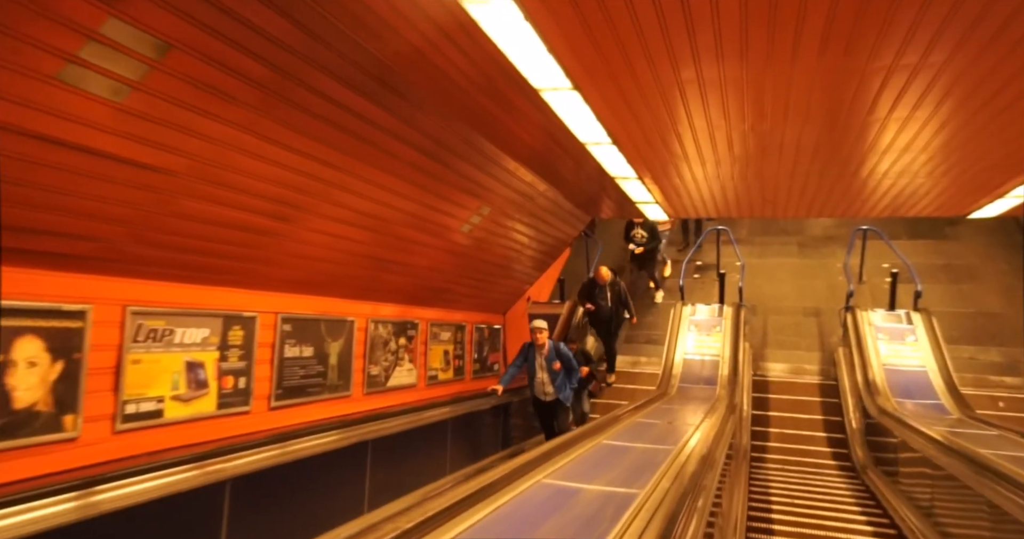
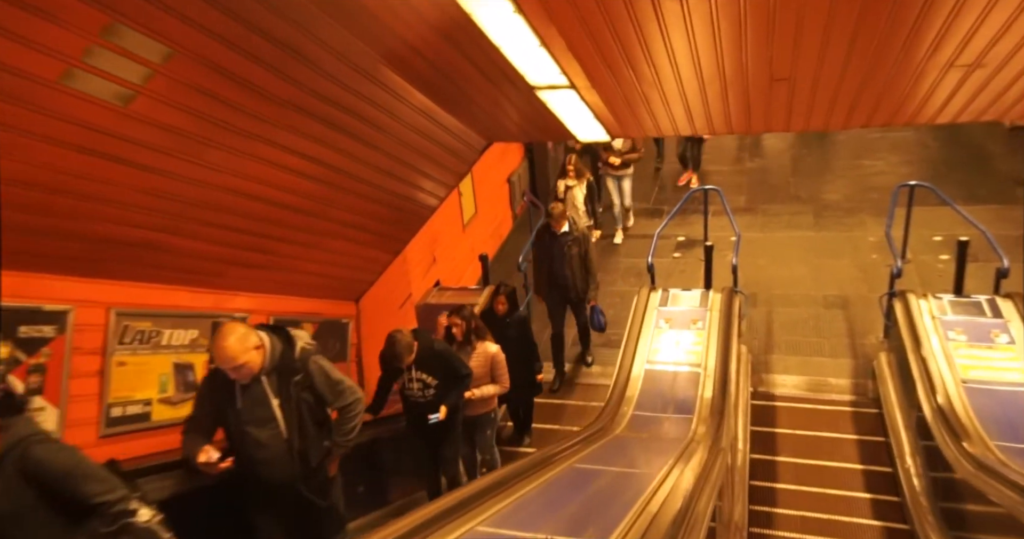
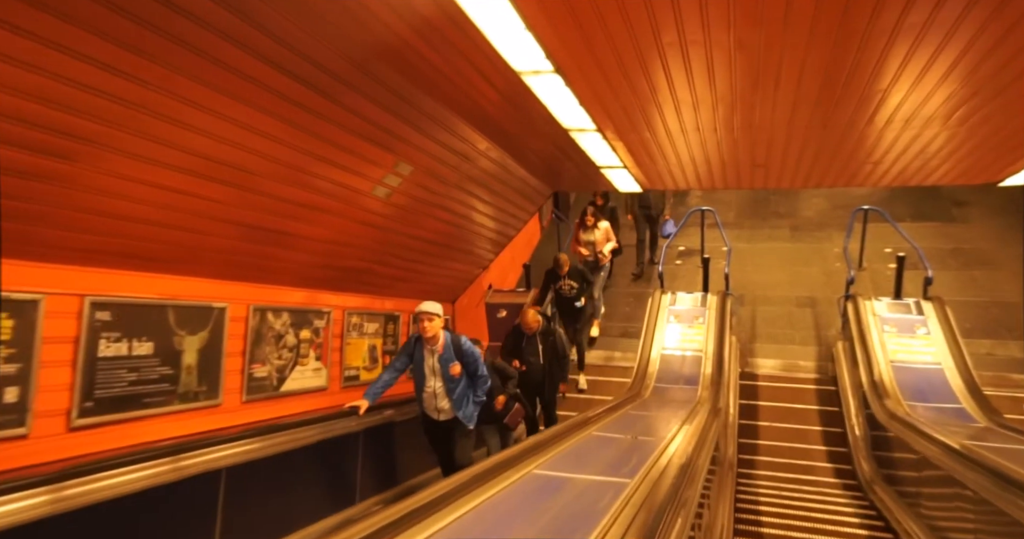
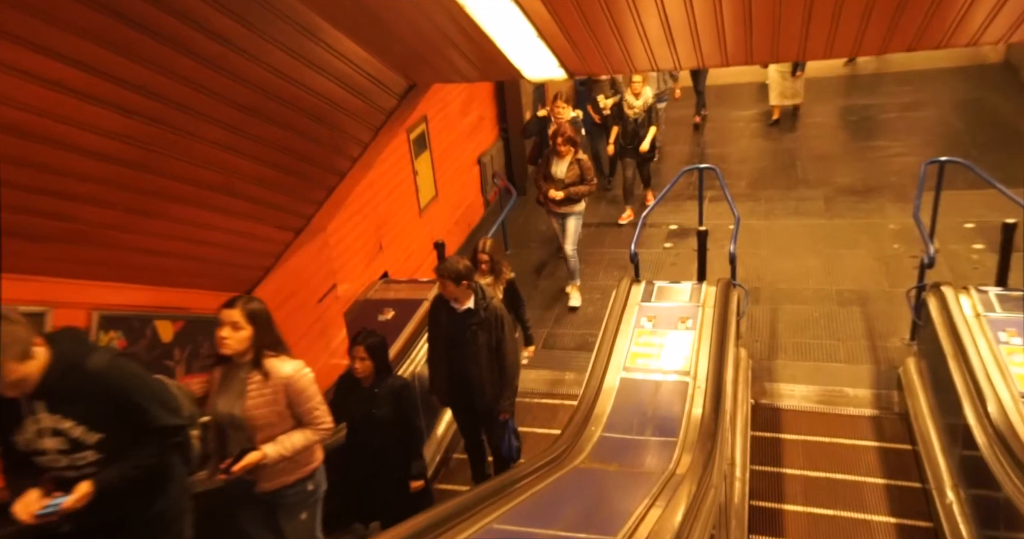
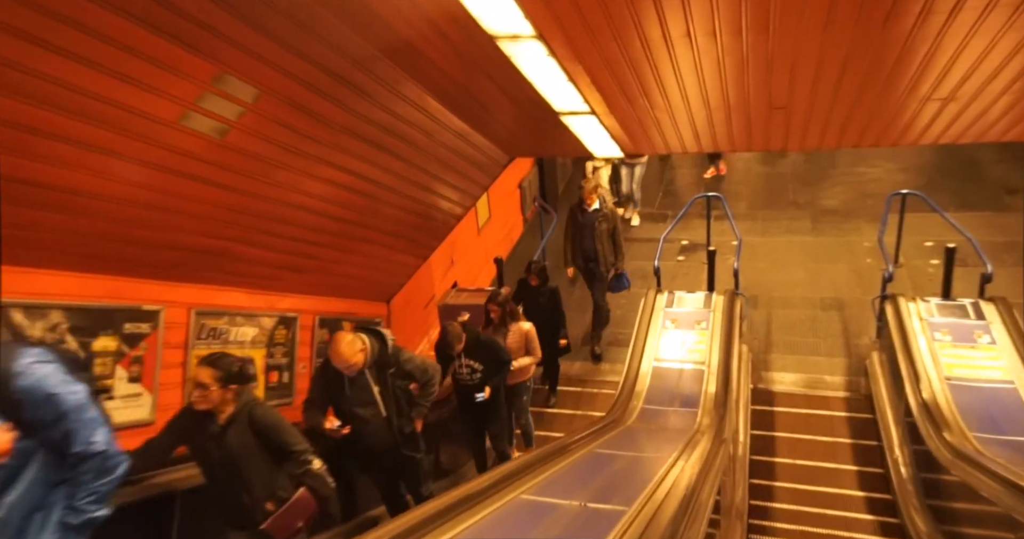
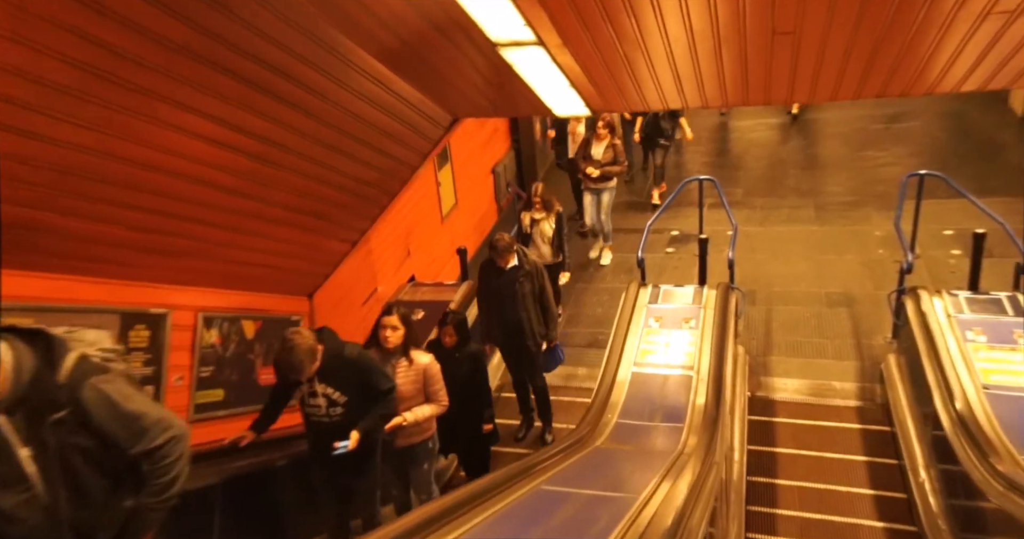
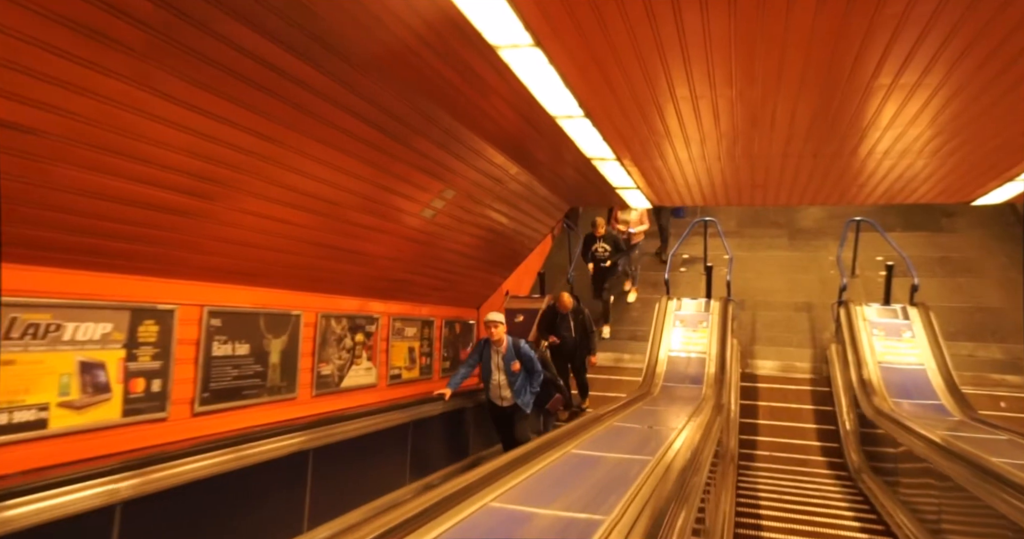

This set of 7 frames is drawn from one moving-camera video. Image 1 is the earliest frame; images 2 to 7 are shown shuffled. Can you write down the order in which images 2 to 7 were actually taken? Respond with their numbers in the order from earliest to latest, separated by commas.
7, 3, 5, 2, 6, 4
